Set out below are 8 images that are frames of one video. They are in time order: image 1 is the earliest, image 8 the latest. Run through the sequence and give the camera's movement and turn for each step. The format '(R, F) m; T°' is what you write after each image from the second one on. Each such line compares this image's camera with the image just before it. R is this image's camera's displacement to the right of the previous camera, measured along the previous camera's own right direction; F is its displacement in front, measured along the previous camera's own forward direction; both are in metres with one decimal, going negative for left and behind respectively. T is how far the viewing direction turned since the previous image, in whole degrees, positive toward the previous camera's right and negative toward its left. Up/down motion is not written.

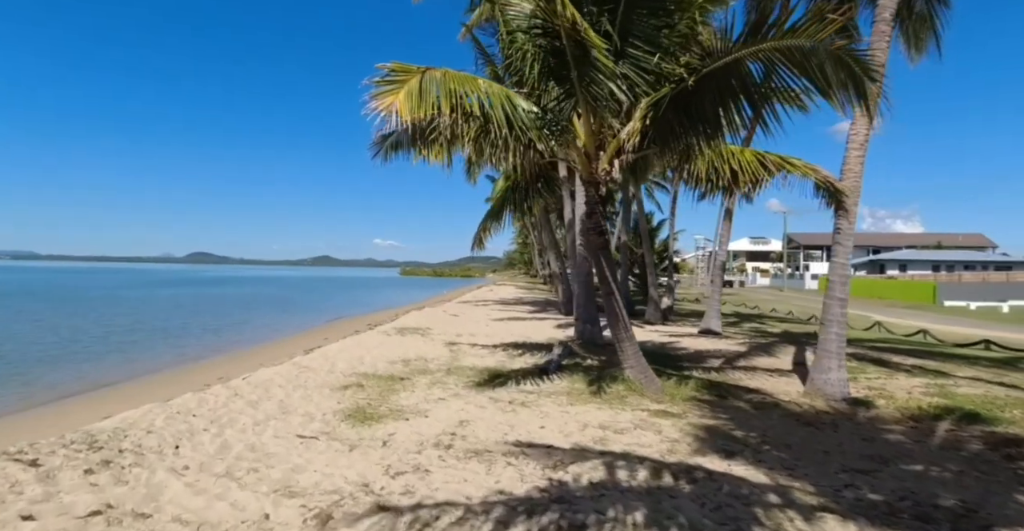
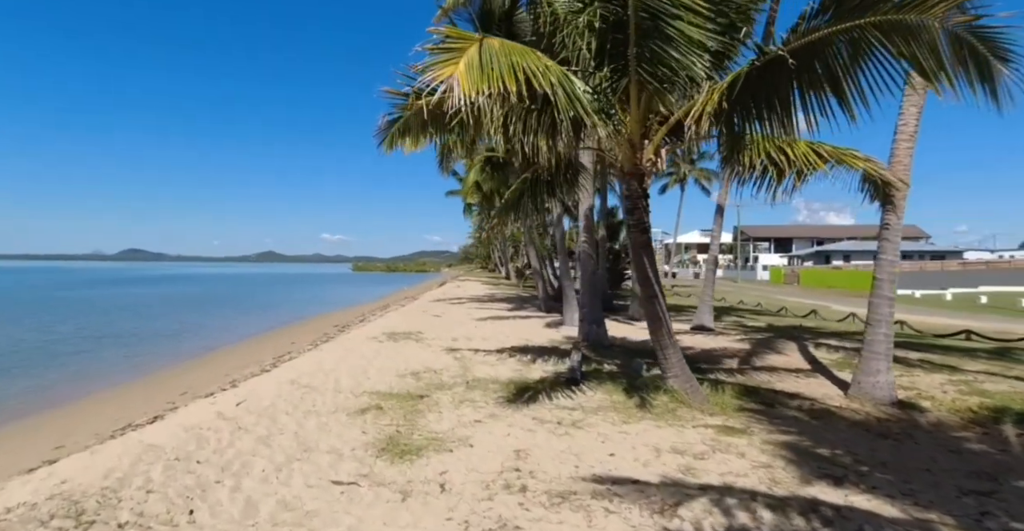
(-1.0, +0.8) m; +5°
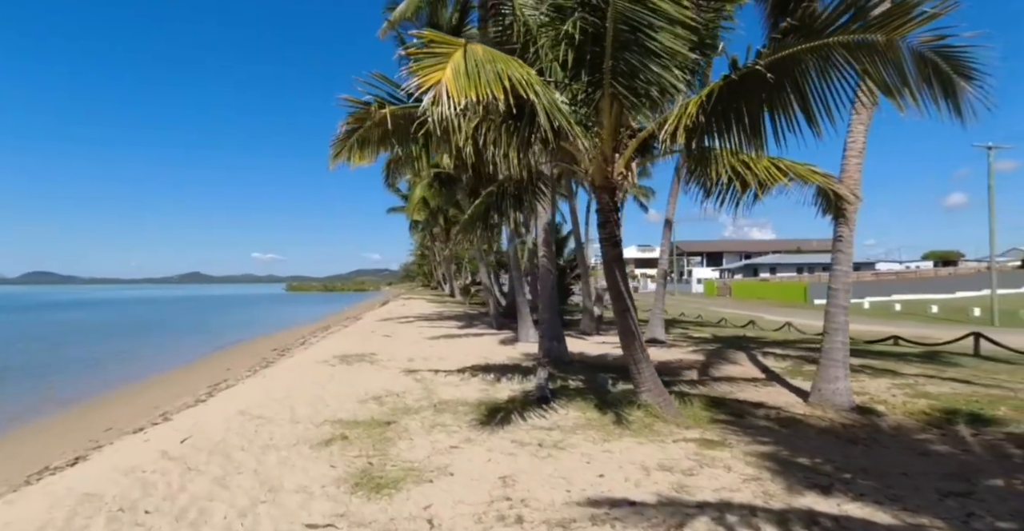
(-0.4, +0.2) m; +7°
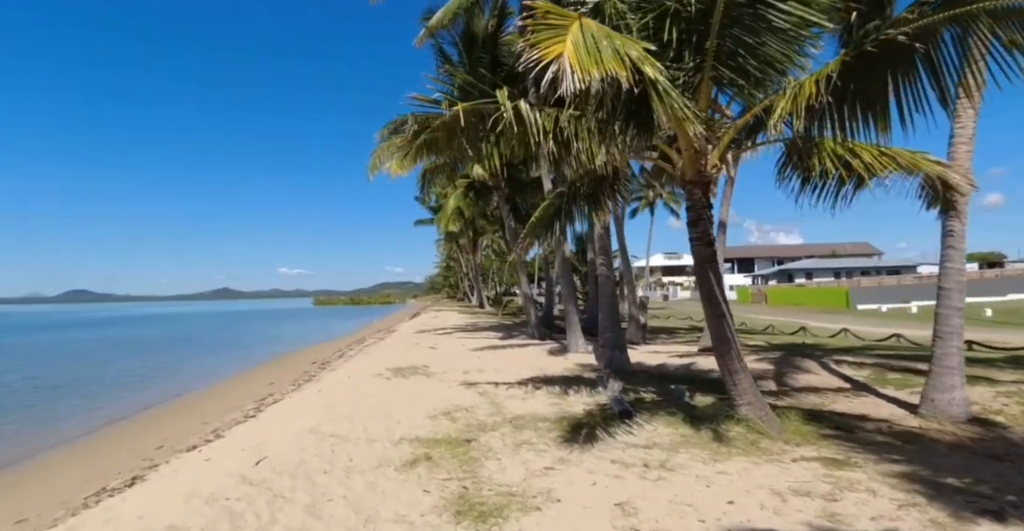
(-0.7, +0.4) m; -2°
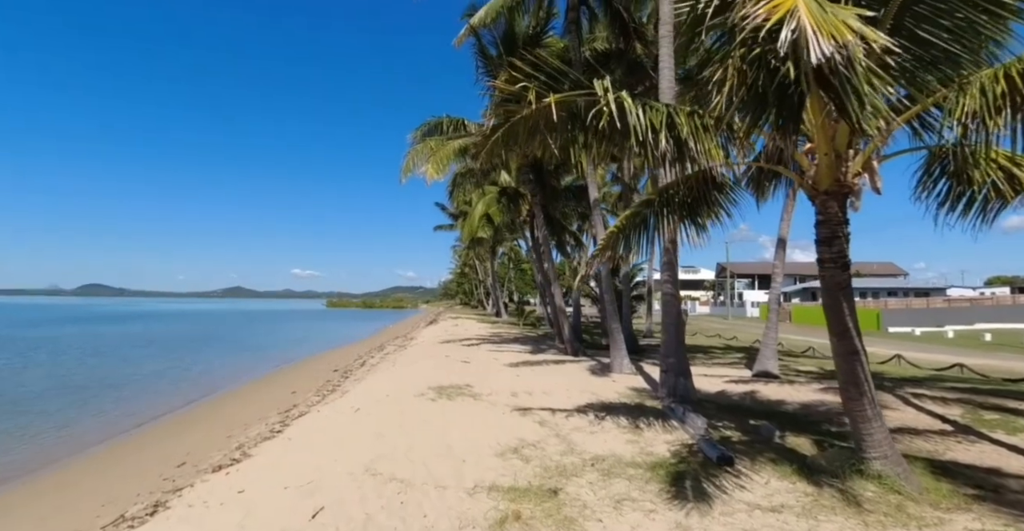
(-0.9, +0.8) m; -1°
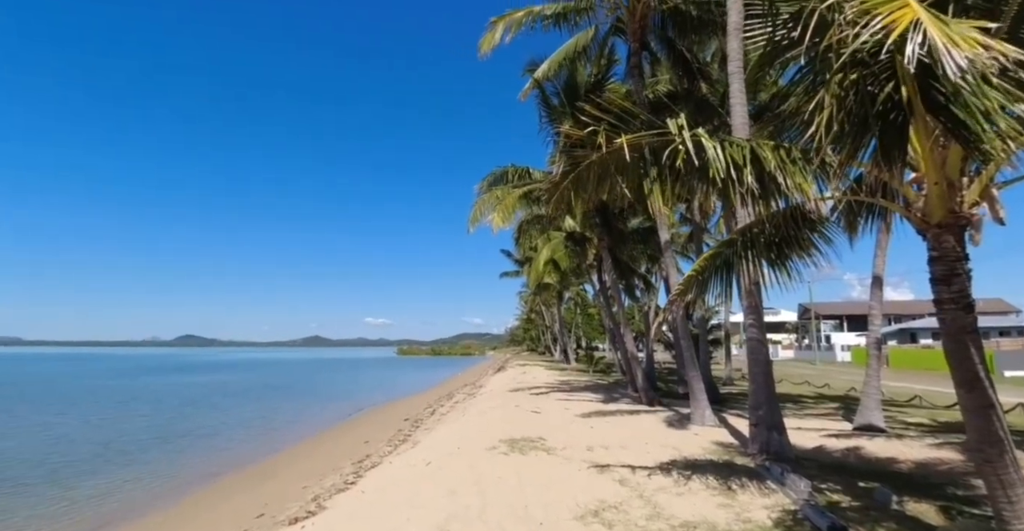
(-0.1, +0.1) m; -8°
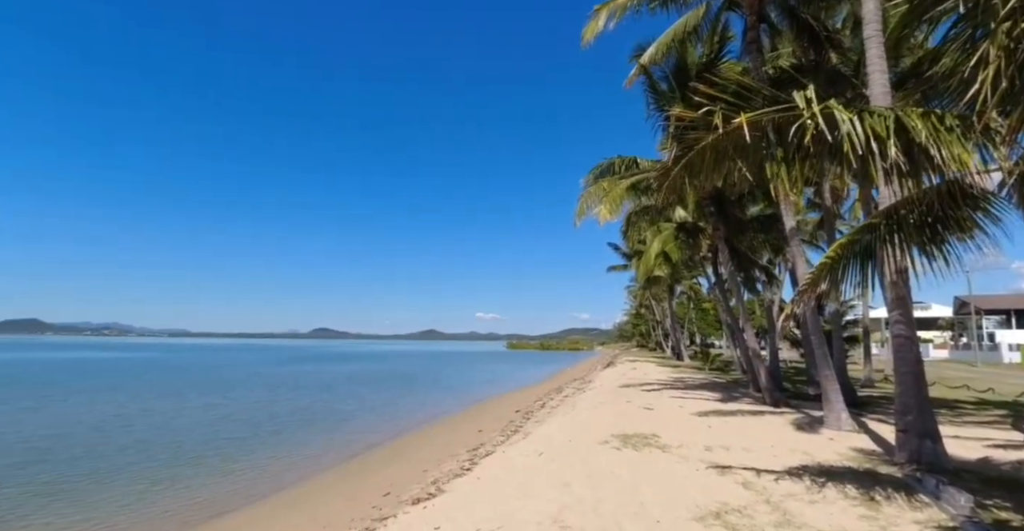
(-0.1, -0.3) m; -13°
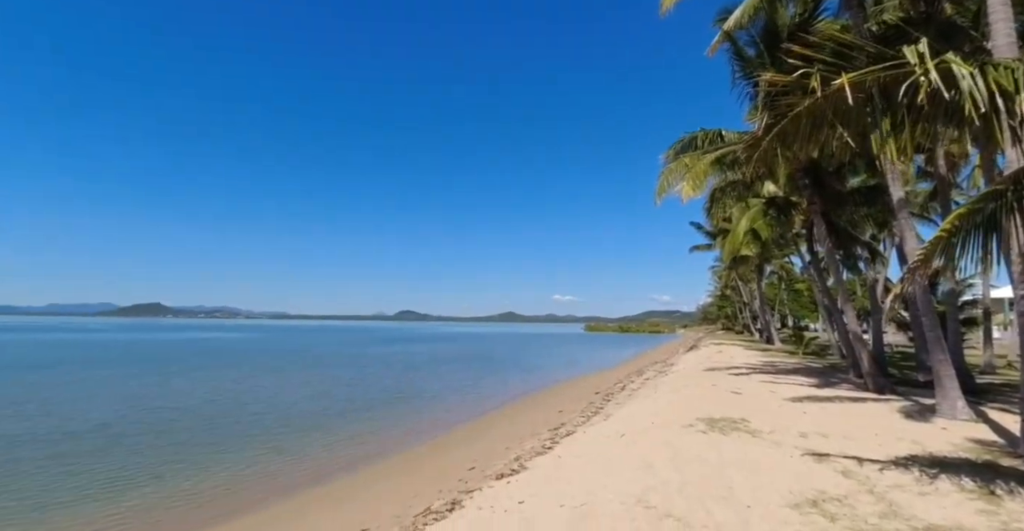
(-0.1, -0.4) m; -9°
